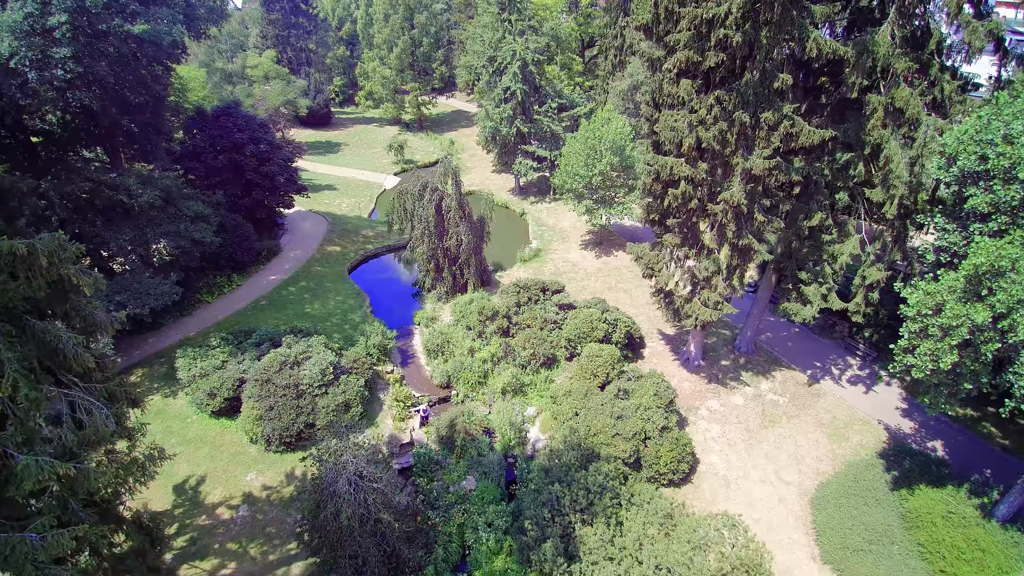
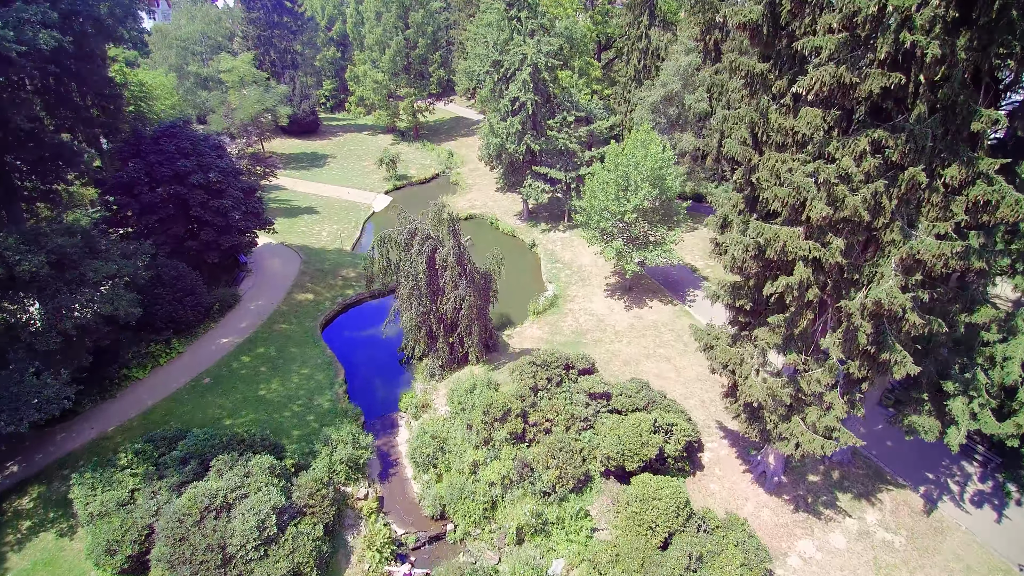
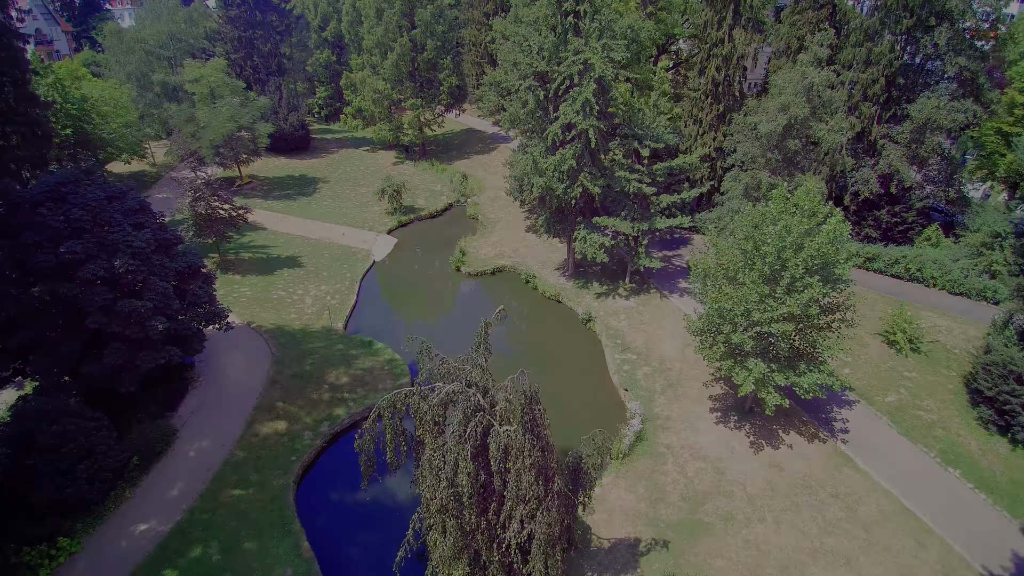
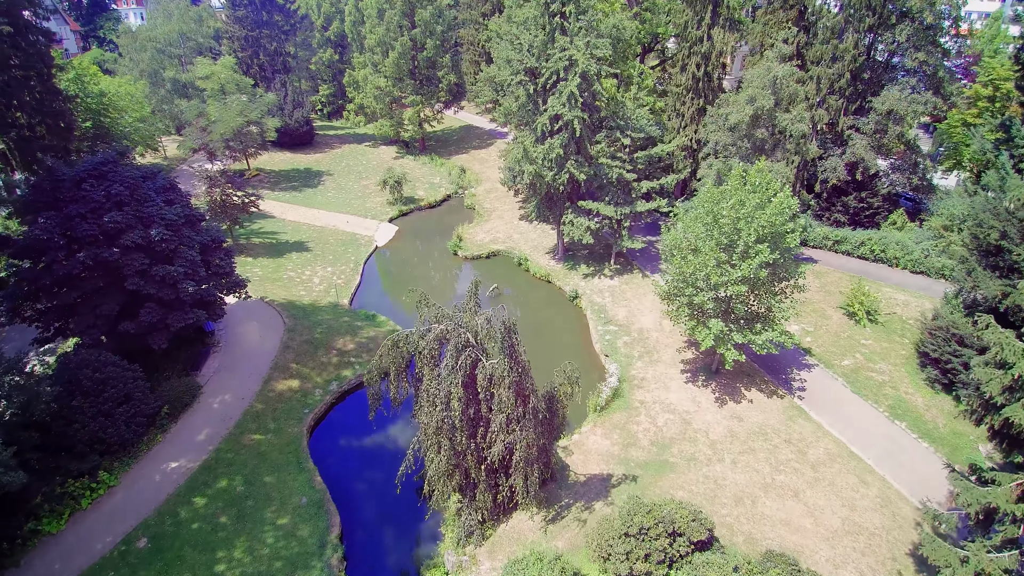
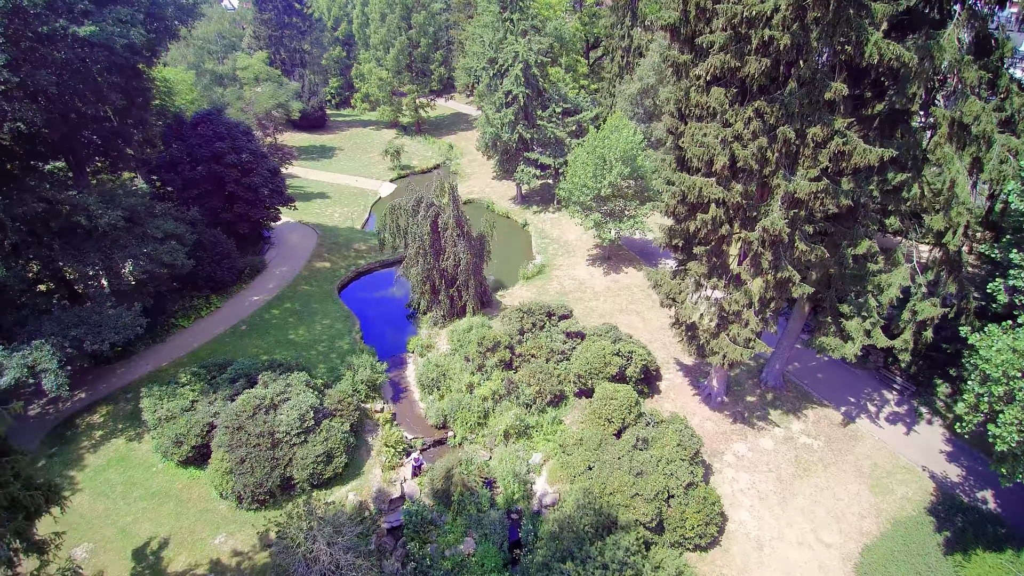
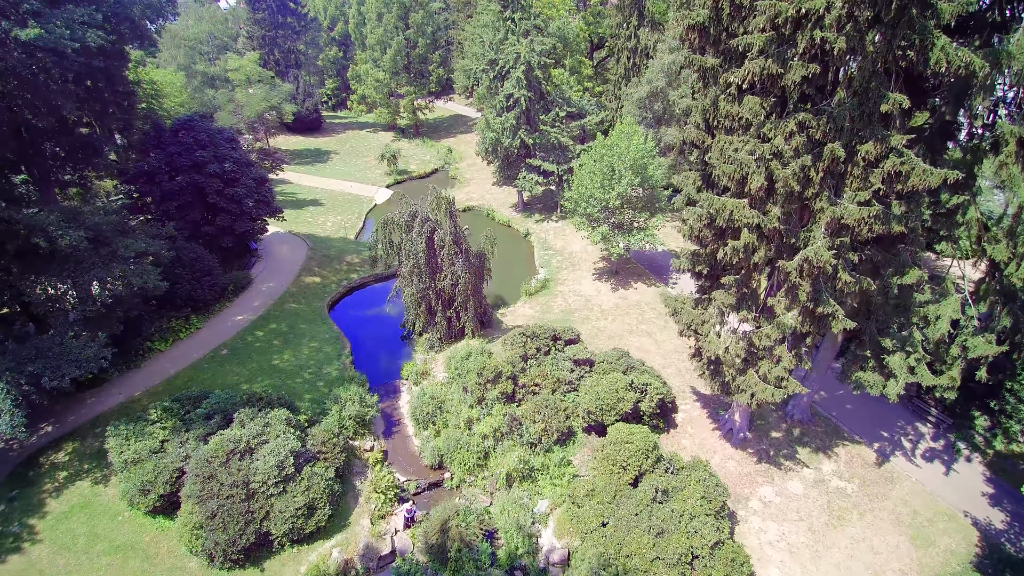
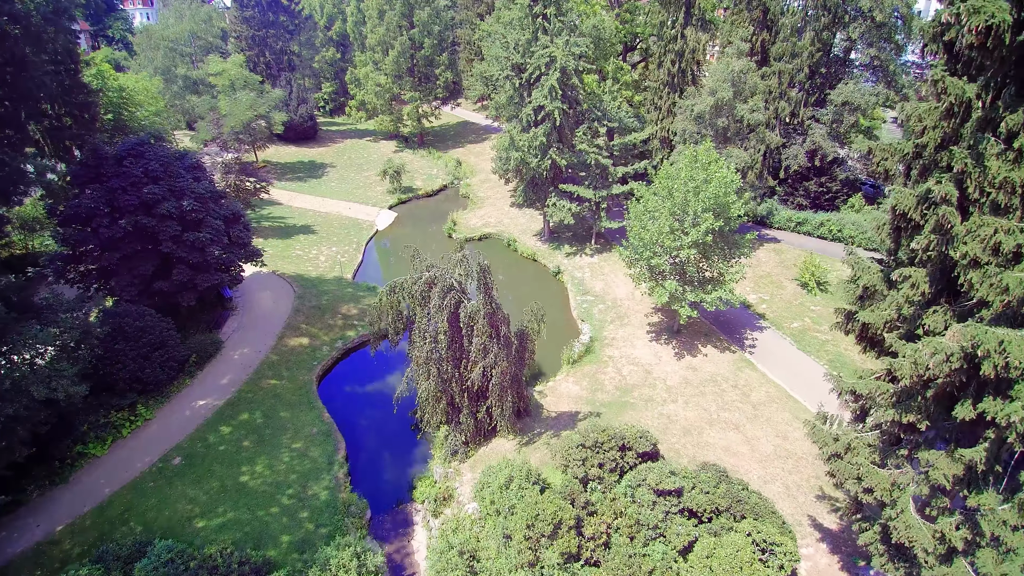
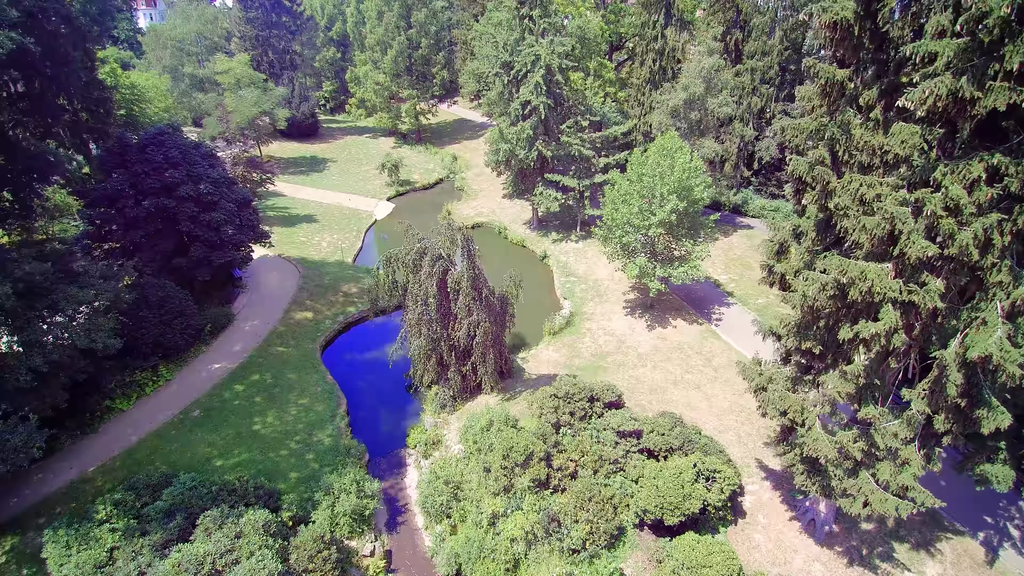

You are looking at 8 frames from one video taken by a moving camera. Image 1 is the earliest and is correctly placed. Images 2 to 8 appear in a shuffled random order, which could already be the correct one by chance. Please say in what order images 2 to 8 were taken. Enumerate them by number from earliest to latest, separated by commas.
5, 6, 2, 8, 7, 4, 3
